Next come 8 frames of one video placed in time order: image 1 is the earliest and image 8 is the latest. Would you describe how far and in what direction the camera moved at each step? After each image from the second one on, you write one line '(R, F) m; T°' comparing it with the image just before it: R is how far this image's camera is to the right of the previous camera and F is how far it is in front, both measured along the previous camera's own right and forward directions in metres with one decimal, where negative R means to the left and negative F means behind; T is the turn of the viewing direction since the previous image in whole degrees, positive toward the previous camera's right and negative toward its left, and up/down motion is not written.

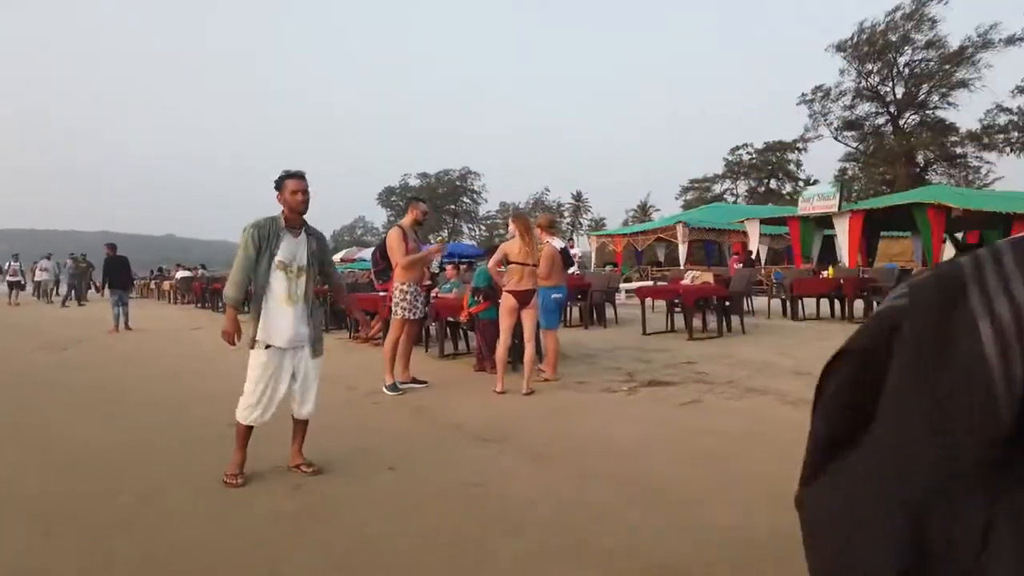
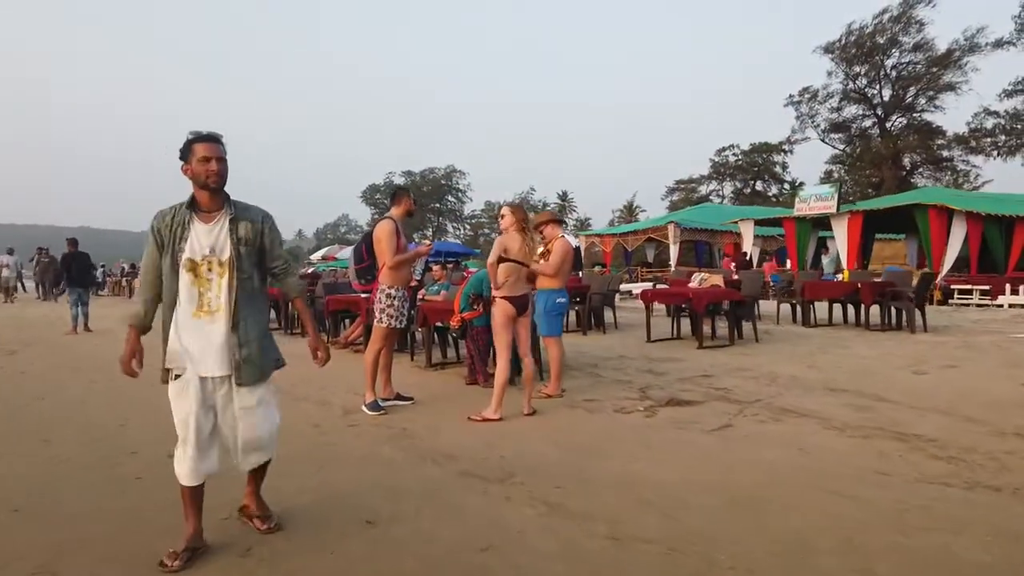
(-0.1, +0.9) m; +1°
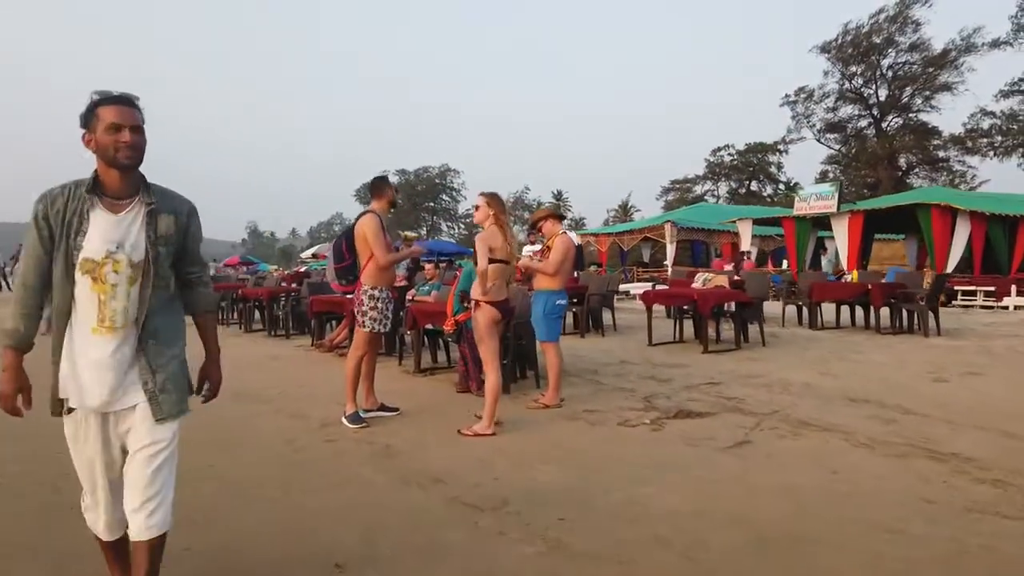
(0.0, +0.5) m; 0°
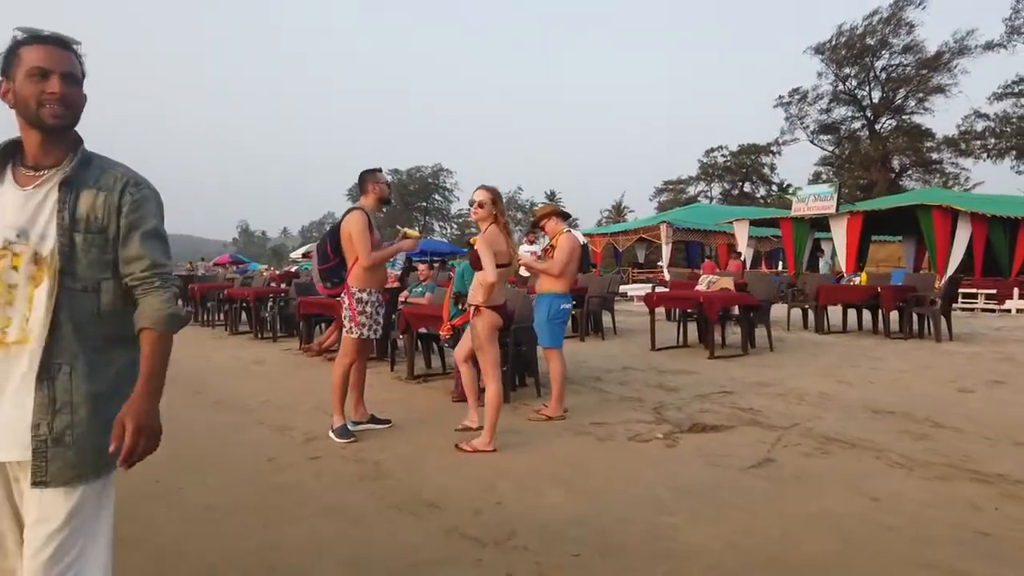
(-0.1, +0.4) m; +1°
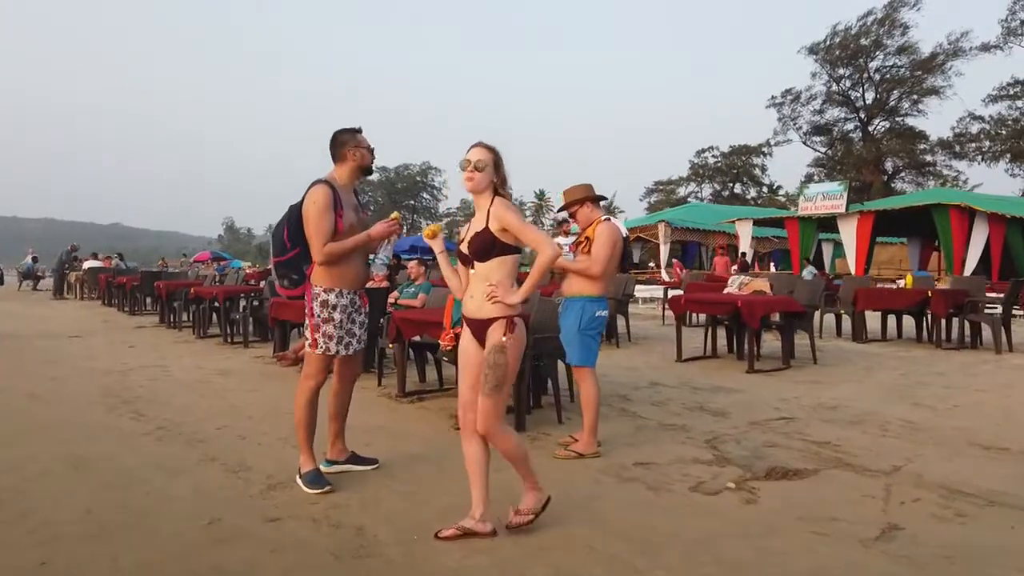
(-0.2, +1.2) m; +1°
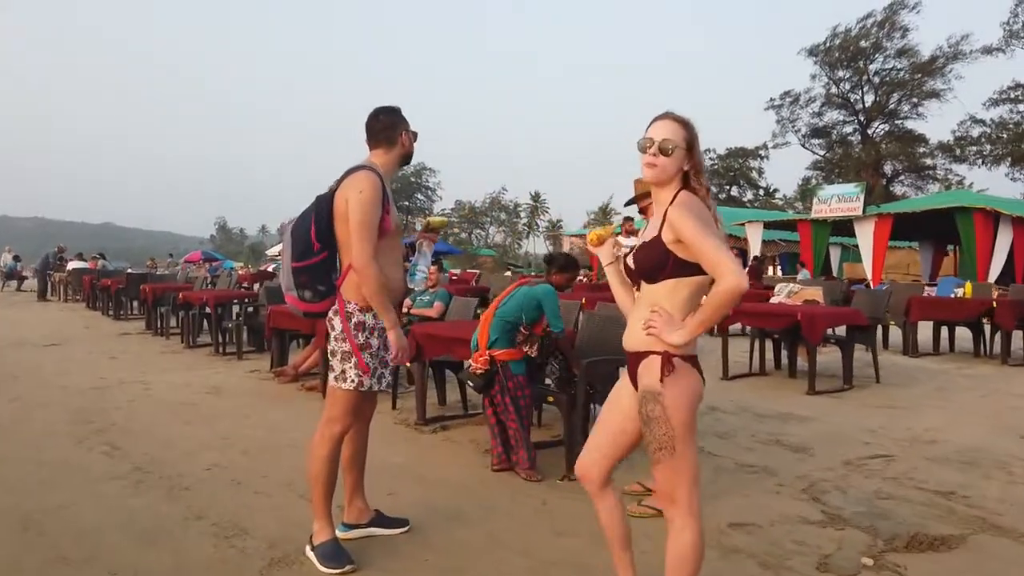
(-0.3, +0.8) m; +1°
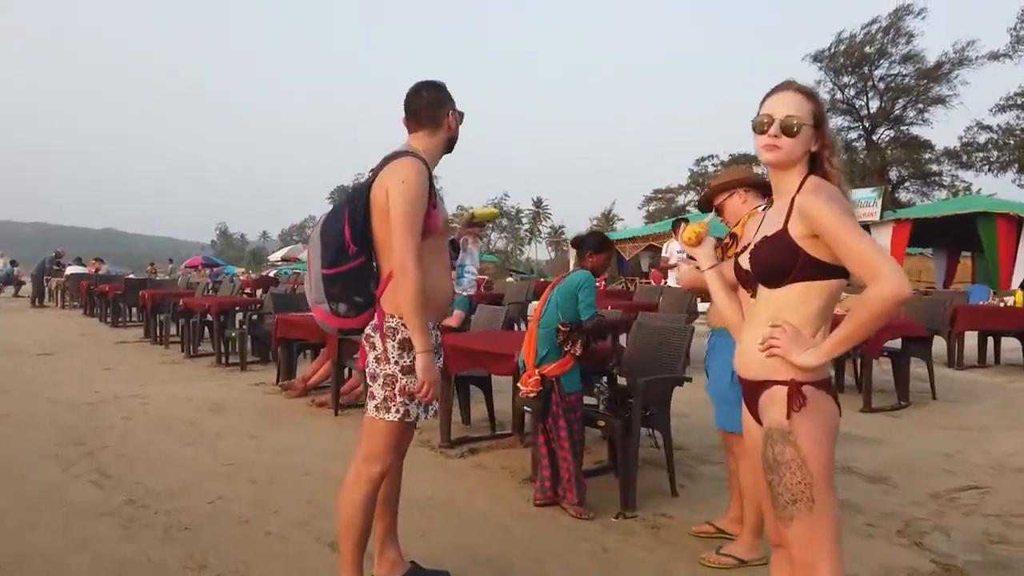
(-0.2, +0.5) m; 0°
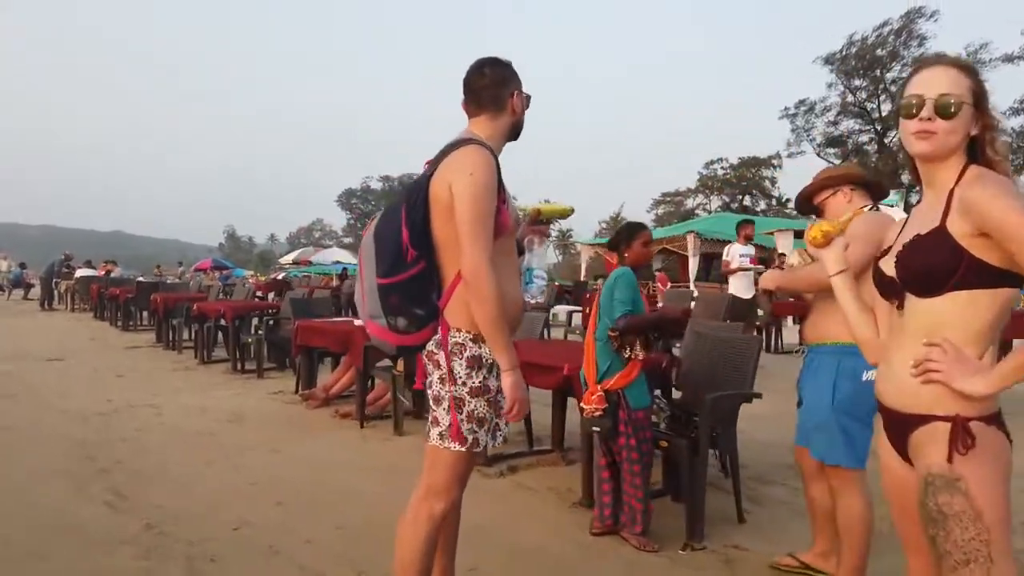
(-0.2, +0.3) m; 0°
